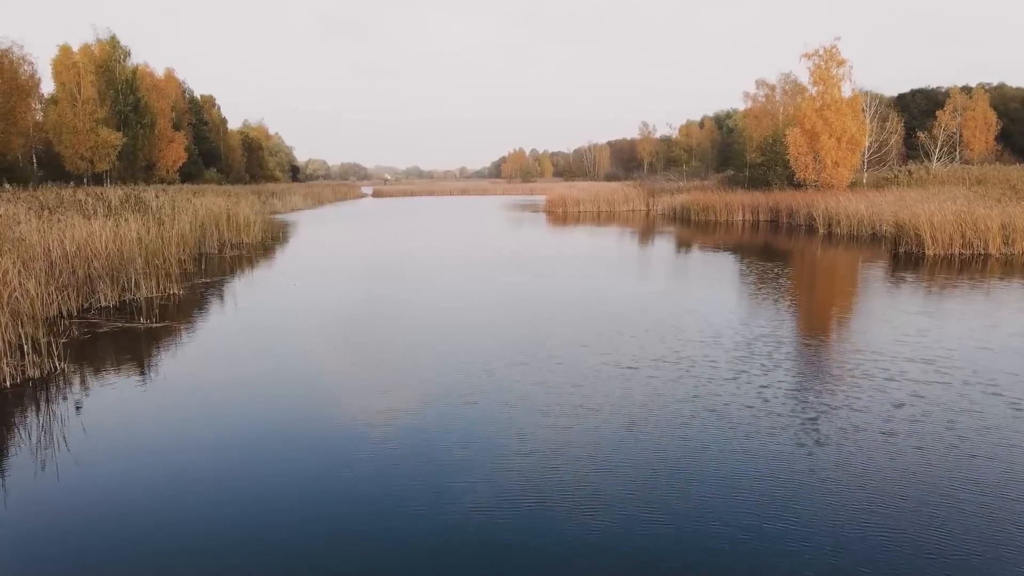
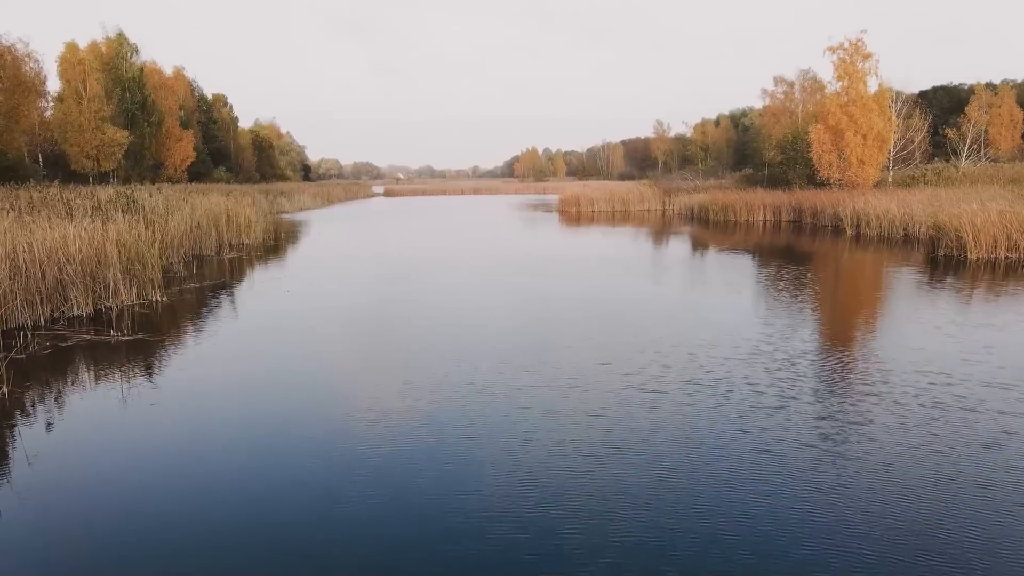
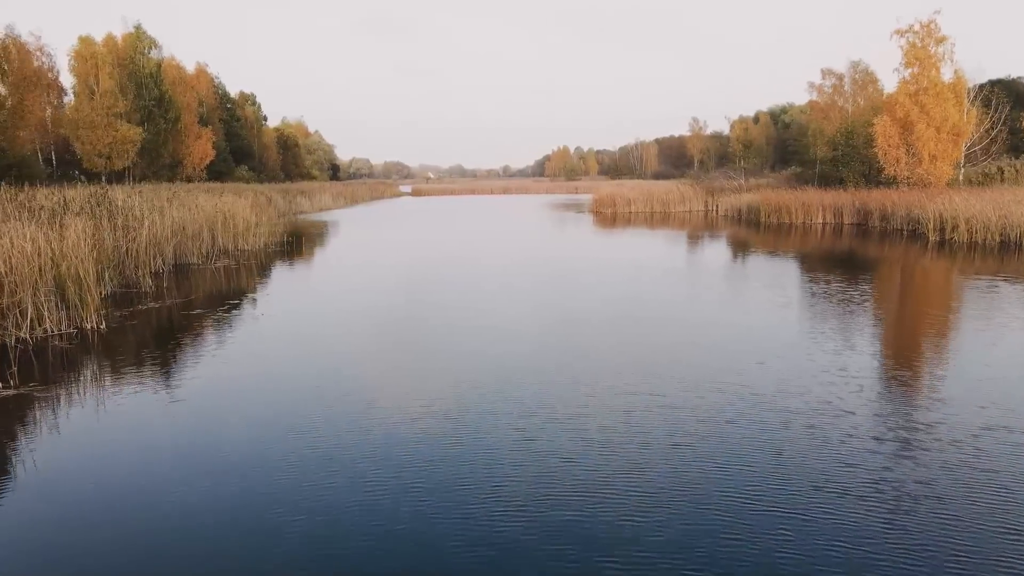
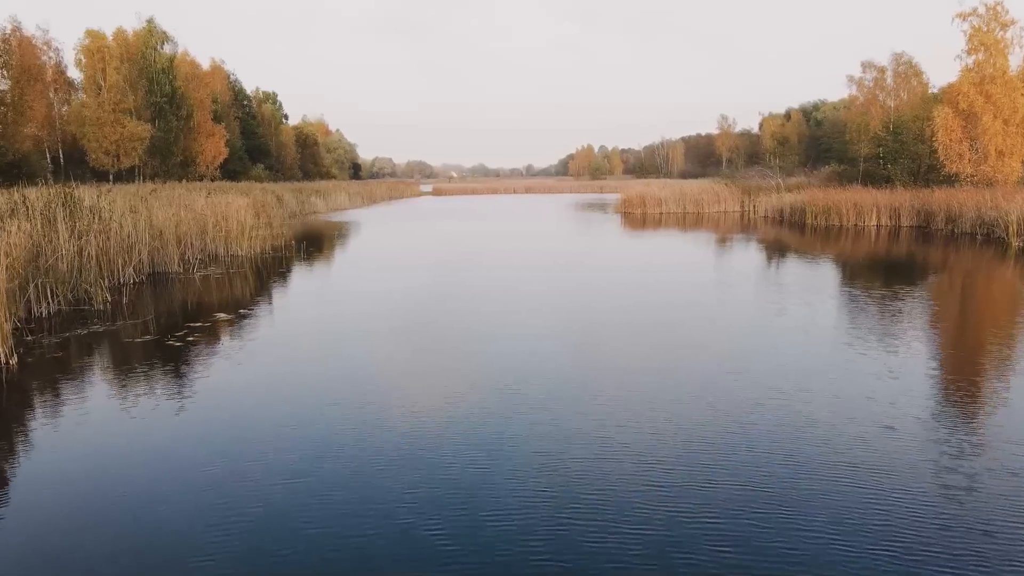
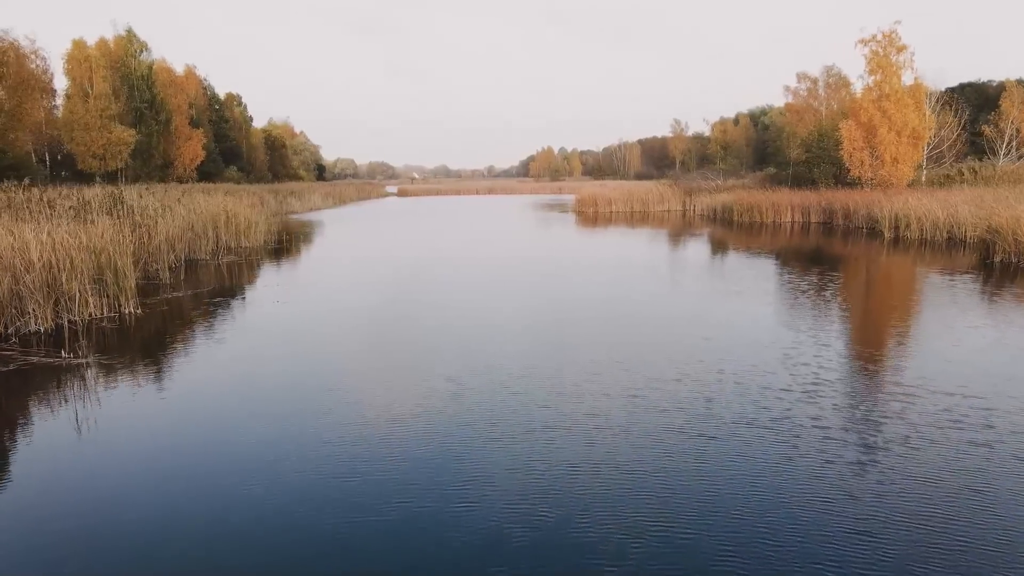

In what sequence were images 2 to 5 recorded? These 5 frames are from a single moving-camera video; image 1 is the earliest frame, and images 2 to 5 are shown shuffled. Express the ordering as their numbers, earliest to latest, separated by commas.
2, 5, 3, 4
